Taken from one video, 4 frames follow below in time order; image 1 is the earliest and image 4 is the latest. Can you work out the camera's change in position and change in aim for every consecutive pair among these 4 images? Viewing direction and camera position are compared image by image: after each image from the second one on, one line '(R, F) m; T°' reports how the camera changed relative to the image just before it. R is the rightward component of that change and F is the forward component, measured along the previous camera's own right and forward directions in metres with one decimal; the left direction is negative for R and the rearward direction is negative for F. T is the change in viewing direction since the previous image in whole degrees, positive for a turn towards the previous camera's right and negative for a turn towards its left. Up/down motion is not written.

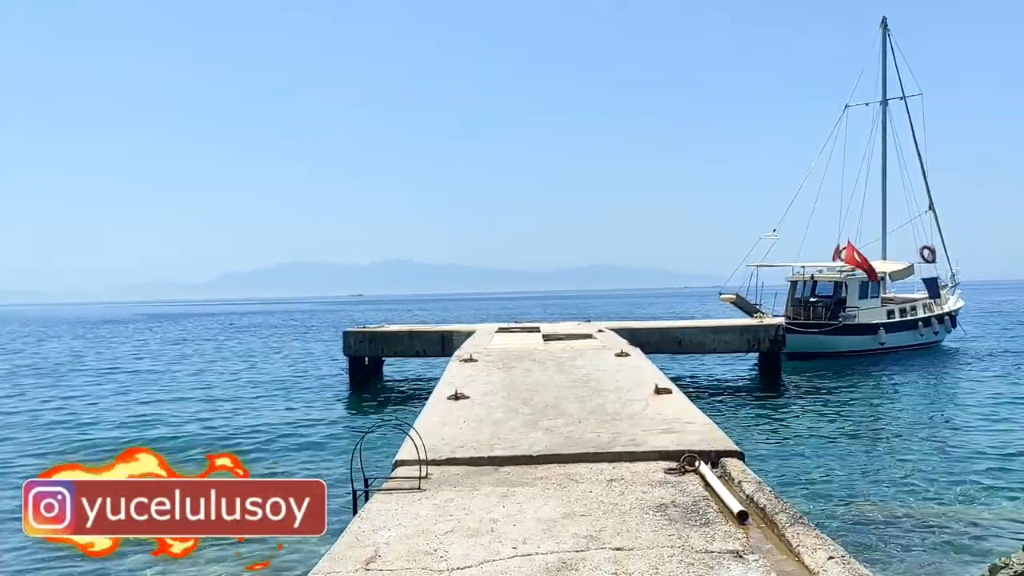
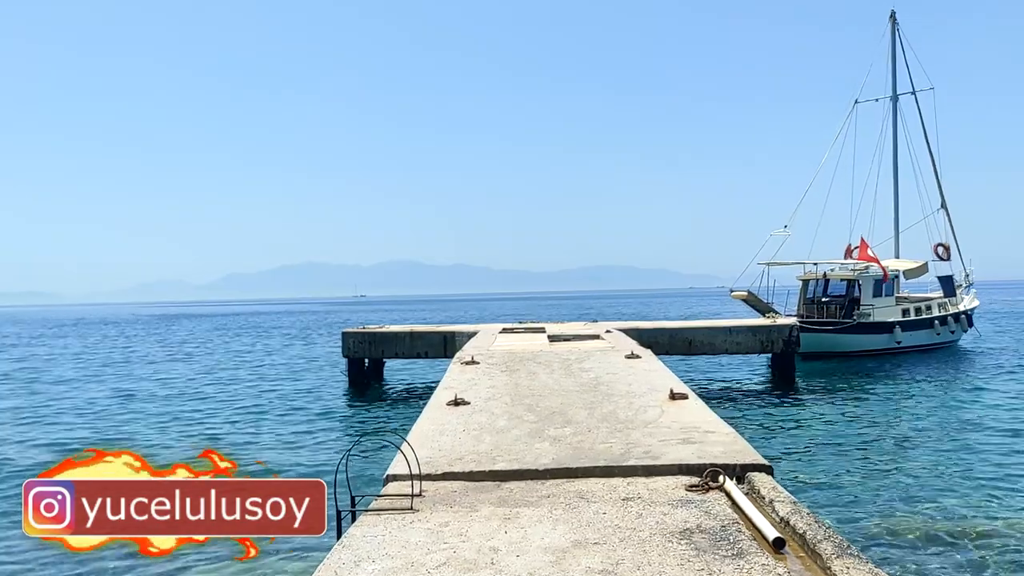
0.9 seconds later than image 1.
(0.0, +0.6) m; 0°
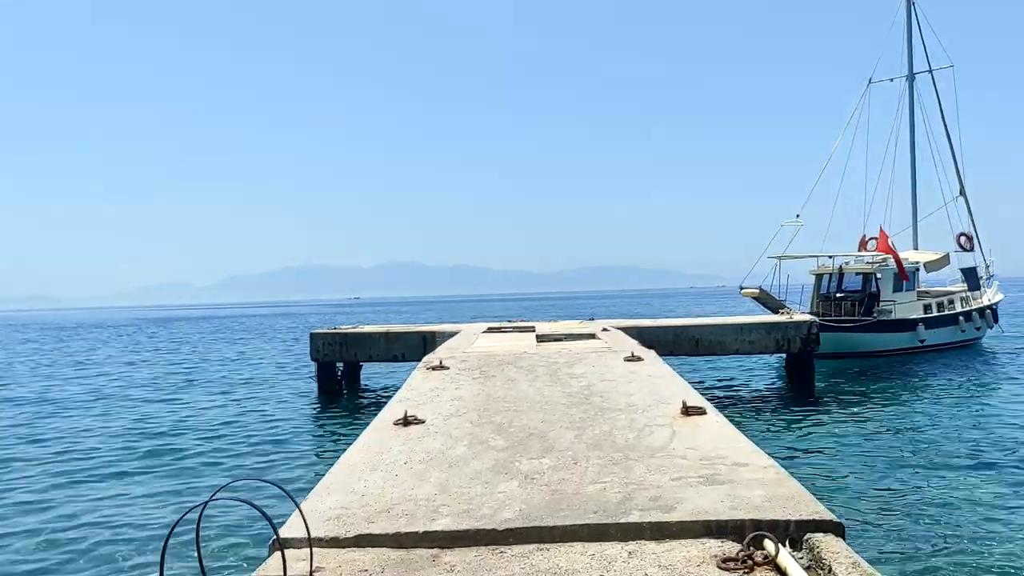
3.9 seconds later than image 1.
(+0.3, +1.8) m; 0°
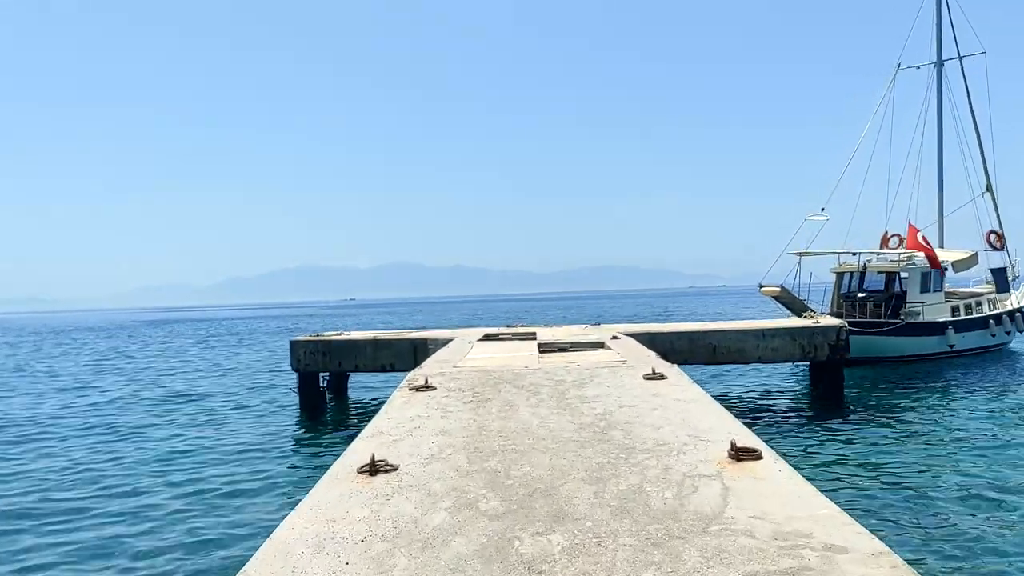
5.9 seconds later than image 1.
(0.0, +1.4) m; 0°
